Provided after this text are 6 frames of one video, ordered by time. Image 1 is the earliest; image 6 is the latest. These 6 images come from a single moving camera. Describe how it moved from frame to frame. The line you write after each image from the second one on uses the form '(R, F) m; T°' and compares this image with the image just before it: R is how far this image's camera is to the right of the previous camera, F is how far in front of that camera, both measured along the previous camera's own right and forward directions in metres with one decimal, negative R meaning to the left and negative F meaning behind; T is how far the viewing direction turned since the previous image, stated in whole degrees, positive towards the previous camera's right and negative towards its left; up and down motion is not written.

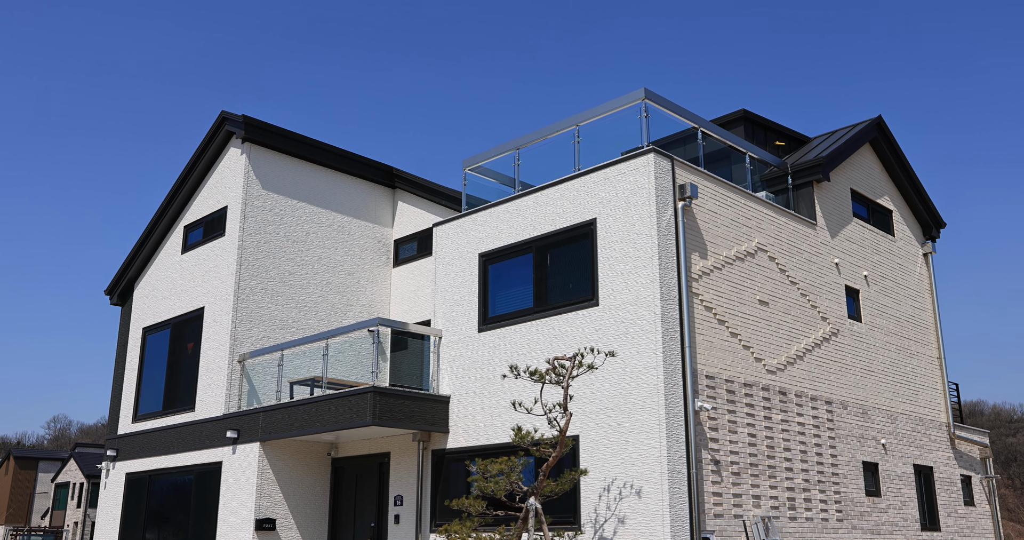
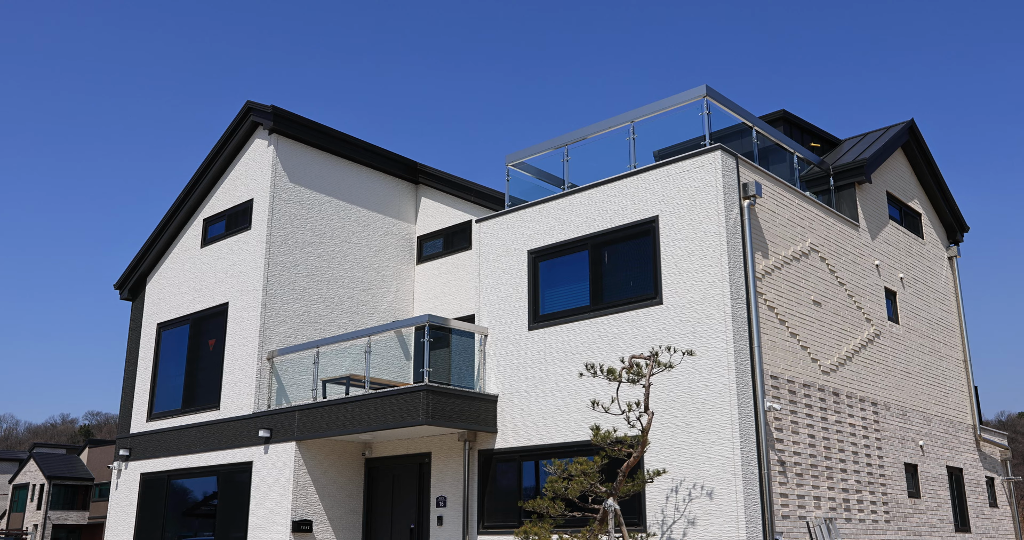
(-1.0, +0.2) m; +2°
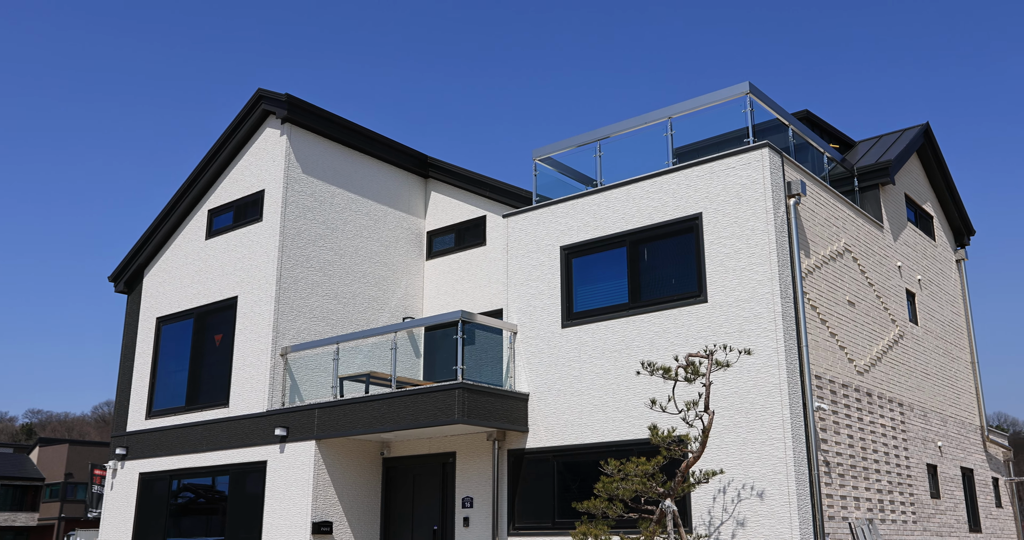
(-0.8, +0.2) m; +2°
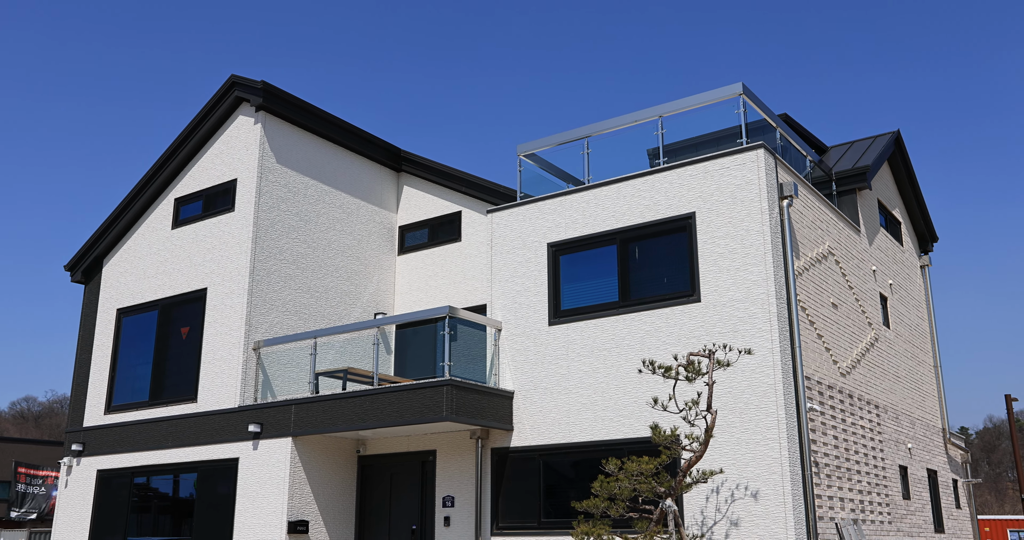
(-0.5, +0.2) m; +4°
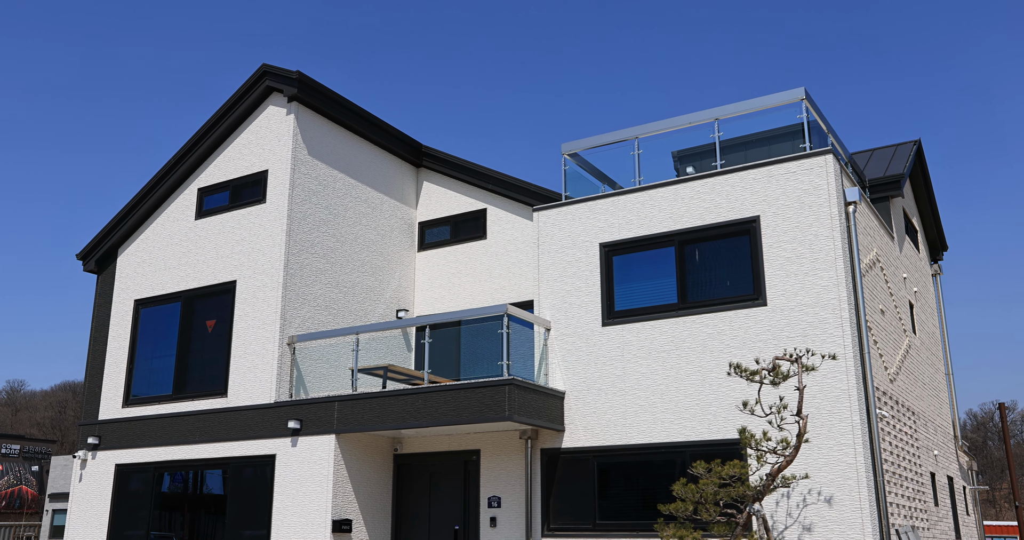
(-1.2, +0.1) m; +3°
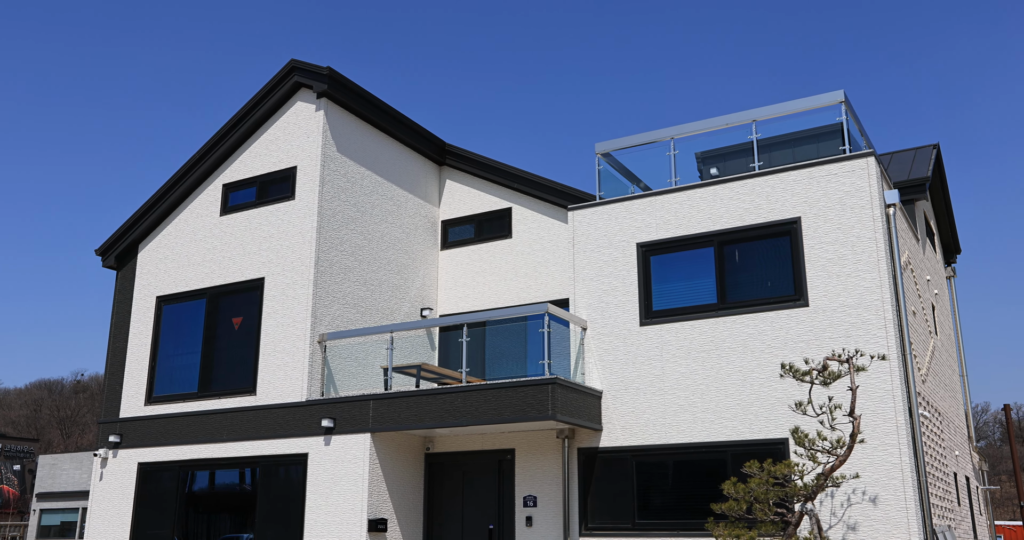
(-0.6, 0.0) m; +1°
